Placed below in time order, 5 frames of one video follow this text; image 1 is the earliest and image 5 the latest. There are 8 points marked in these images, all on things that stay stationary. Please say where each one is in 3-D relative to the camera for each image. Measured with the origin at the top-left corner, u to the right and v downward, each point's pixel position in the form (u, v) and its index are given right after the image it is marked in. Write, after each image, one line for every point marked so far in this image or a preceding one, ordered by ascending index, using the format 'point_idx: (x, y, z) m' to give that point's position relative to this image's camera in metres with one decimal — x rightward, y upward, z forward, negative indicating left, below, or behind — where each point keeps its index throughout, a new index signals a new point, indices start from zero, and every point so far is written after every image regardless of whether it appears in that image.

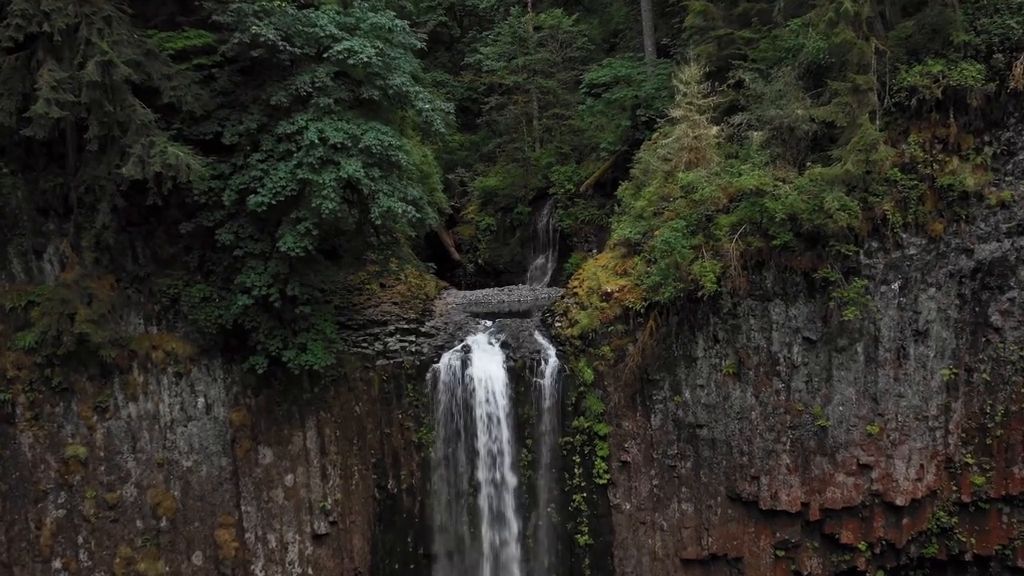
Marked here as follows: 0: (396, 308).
0: (-2.4, -0.4, +13.8) m
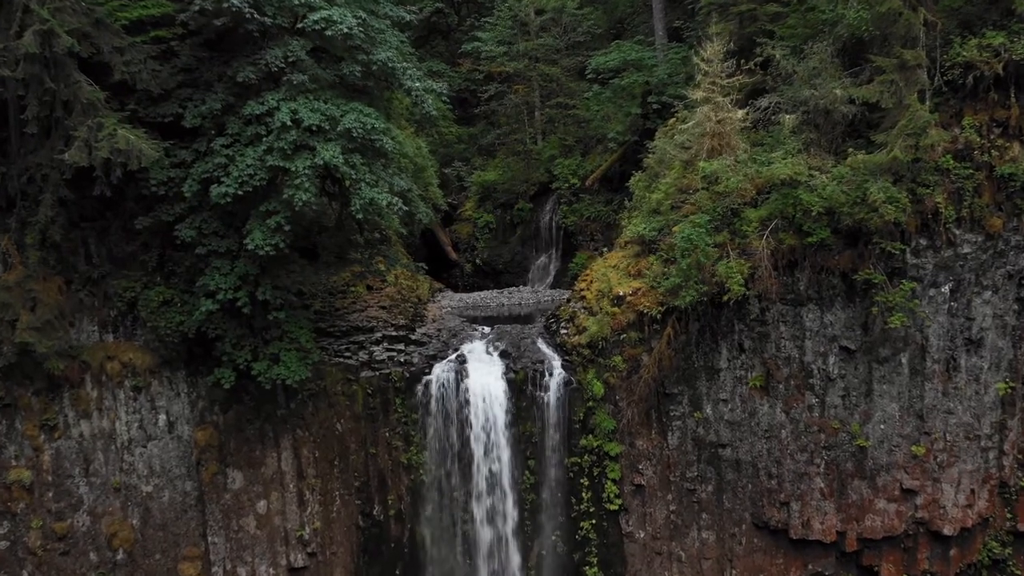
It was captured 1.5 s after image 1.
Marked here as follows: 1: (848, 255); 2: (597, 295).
0: (-2.4, -0.5, +12.5) m
1: (+5.3, +0.5, +10.3) m
2: (+1.5, -0.1, +11.6) m
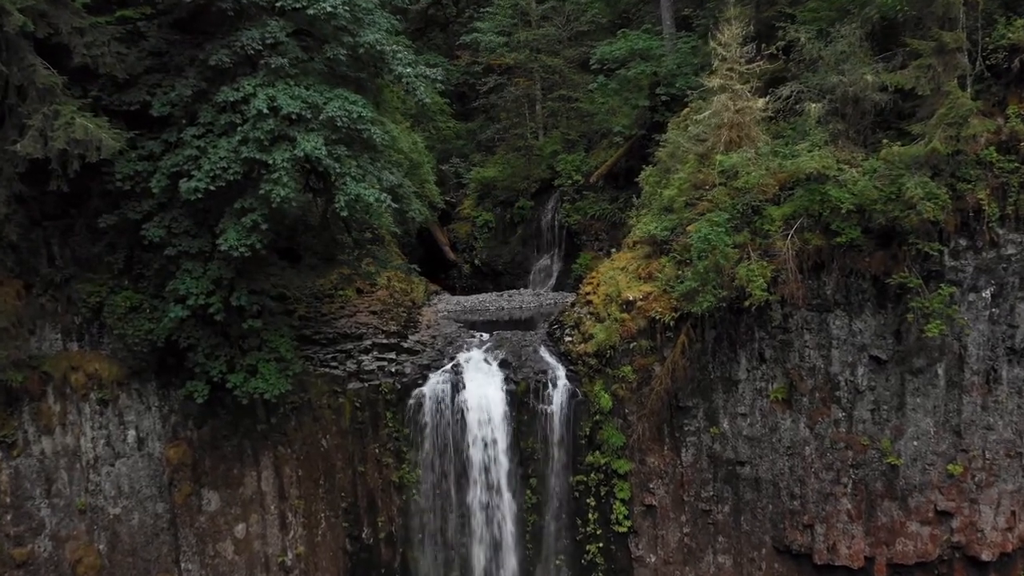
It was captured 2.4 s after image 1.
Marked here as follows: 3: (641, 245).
0: (-2.4, -0.5, +11.6) m
1: (+5.3, +0.5, +9.5) m
2: (+1.5, -0.2, +10.7) m
3: (+2.2, +0.7, +11.1) m
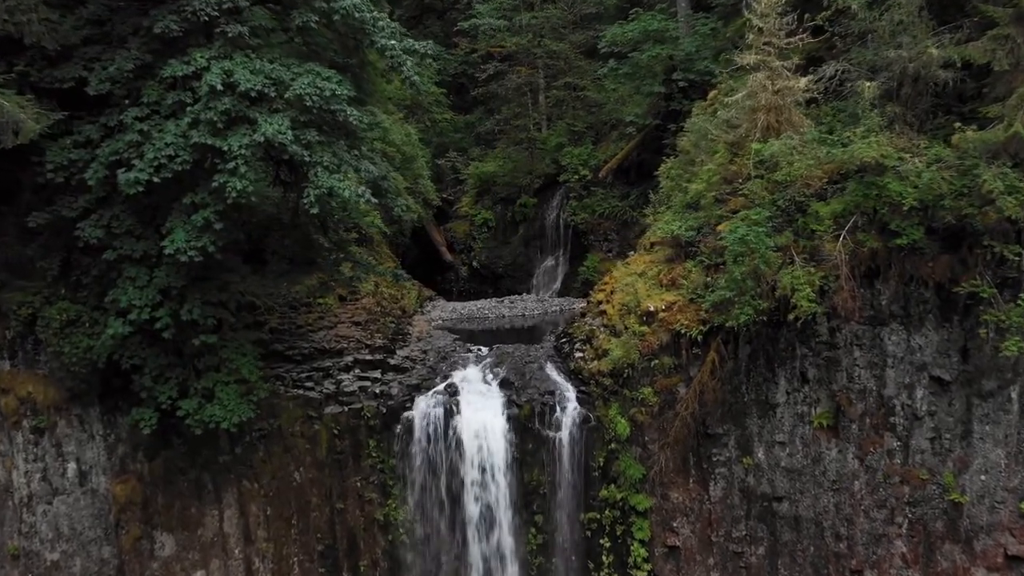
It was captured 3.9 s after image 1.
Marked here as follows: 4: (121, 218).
0: (-2.4, -0.6, +10.2) m
1: (+5.3, +0.3, +8.1) m
2: (+1.5, -0.3, +9.3) m
3: (+2.2, +0.6, +9.7) m
4: (-4.5, +0.8, +7.5) m
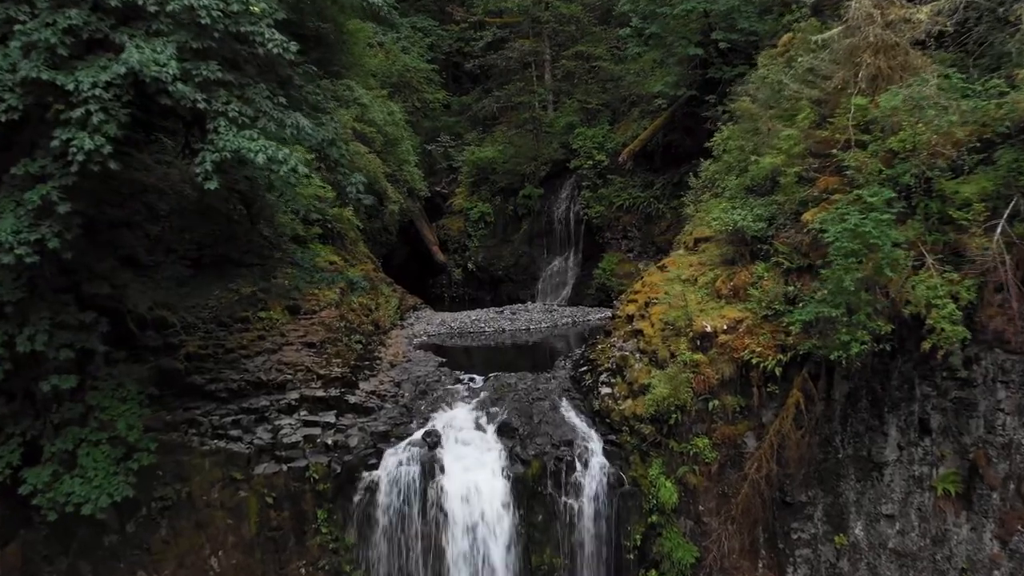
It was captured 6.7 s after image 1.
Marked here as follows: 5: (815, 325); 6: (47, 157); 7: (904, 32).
0: (-2.4, -0.8, +7.7) m
1: (+5.4, +0.2, +5.6) m
2: (+1.6, -0.4, +6.8) m
3: (+2.3, +0.5, +7.2) m
4: (-4.4, +0.7, +5.0) m
5: (+2.7, -0.3, +5.8) m
6: (-3.3, +0.9, +4.7) m
7: (+3.7, +2.4, +6.3) m
